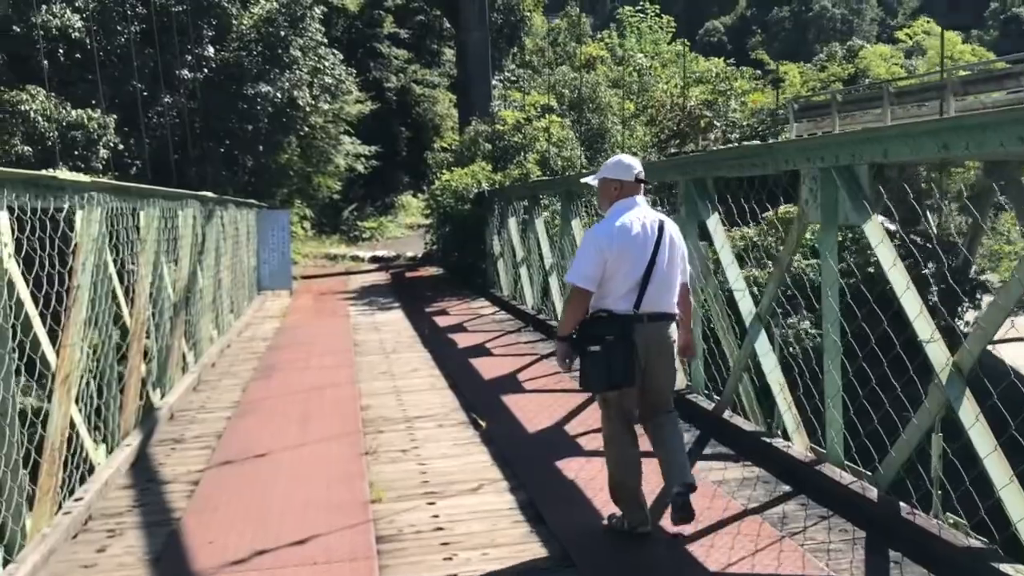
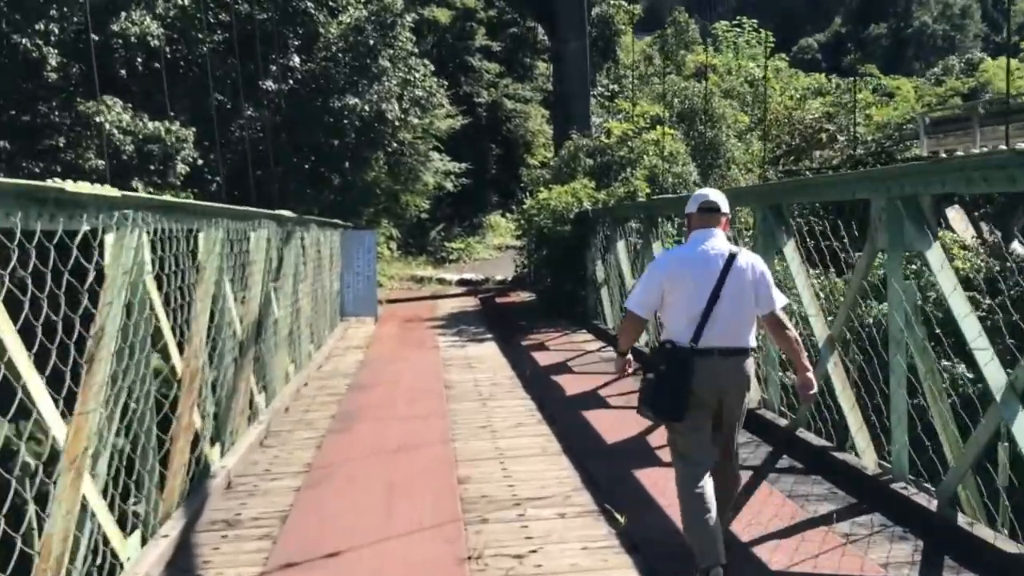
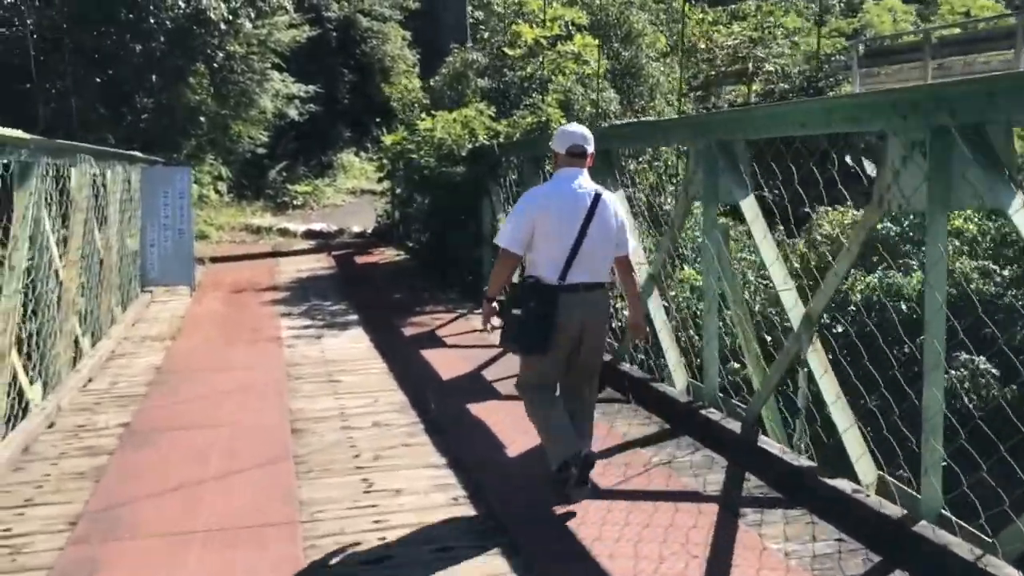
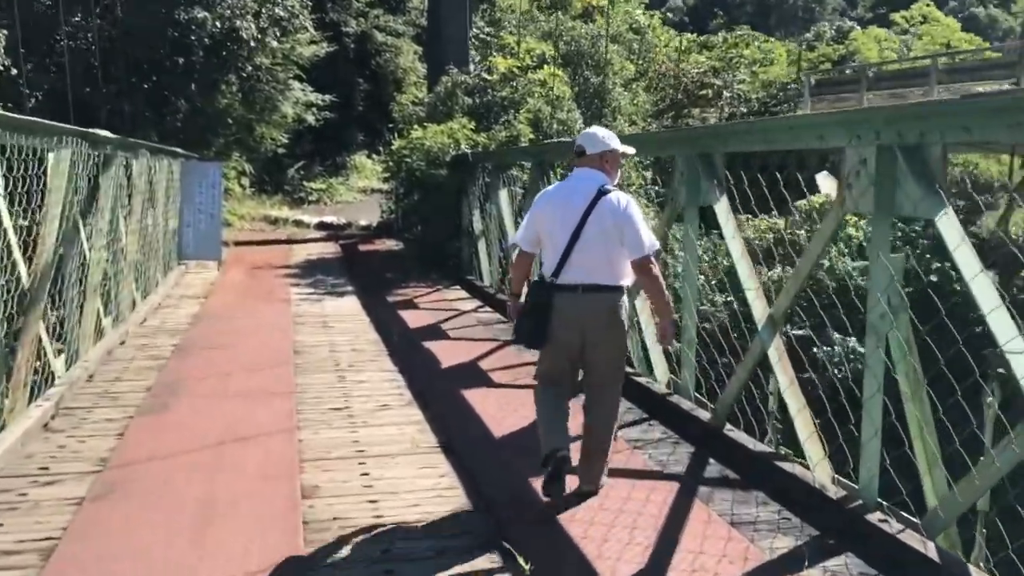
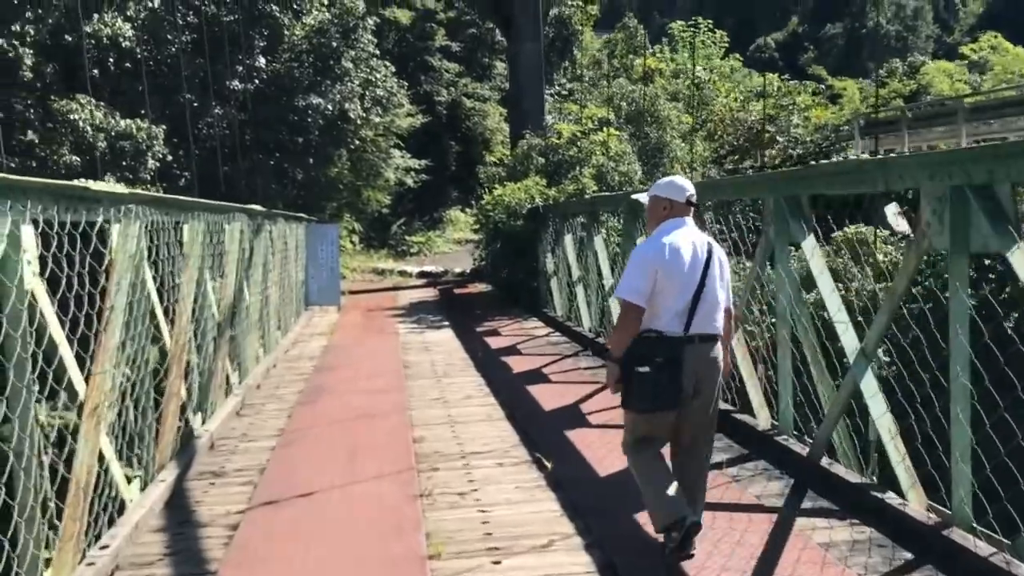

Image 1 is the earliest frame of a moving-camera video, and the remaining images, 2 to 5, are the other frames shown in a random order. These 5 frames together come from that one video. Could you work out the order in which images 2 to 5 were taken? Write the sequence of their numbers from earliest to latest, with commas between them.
5, 2, 4, 3
